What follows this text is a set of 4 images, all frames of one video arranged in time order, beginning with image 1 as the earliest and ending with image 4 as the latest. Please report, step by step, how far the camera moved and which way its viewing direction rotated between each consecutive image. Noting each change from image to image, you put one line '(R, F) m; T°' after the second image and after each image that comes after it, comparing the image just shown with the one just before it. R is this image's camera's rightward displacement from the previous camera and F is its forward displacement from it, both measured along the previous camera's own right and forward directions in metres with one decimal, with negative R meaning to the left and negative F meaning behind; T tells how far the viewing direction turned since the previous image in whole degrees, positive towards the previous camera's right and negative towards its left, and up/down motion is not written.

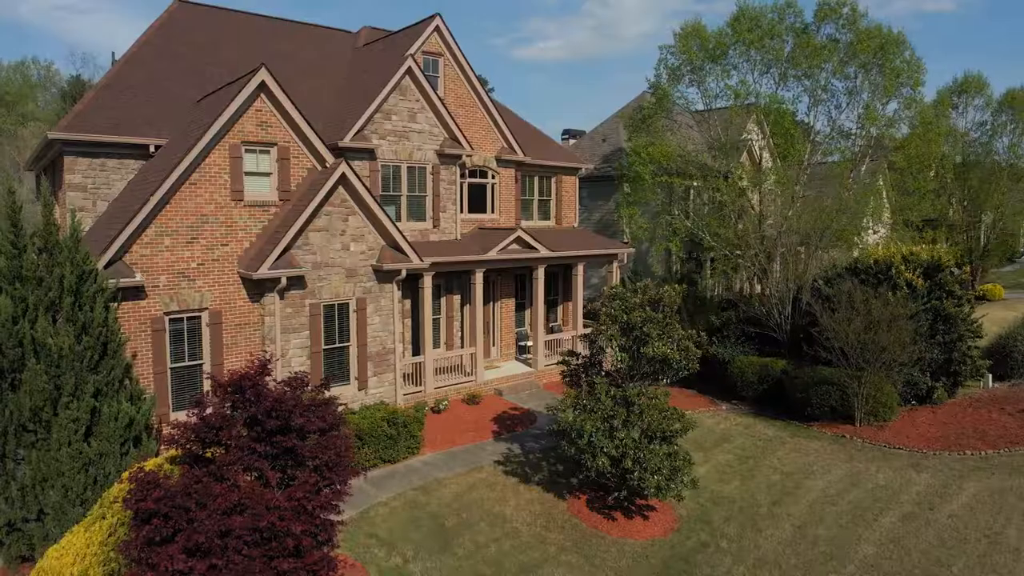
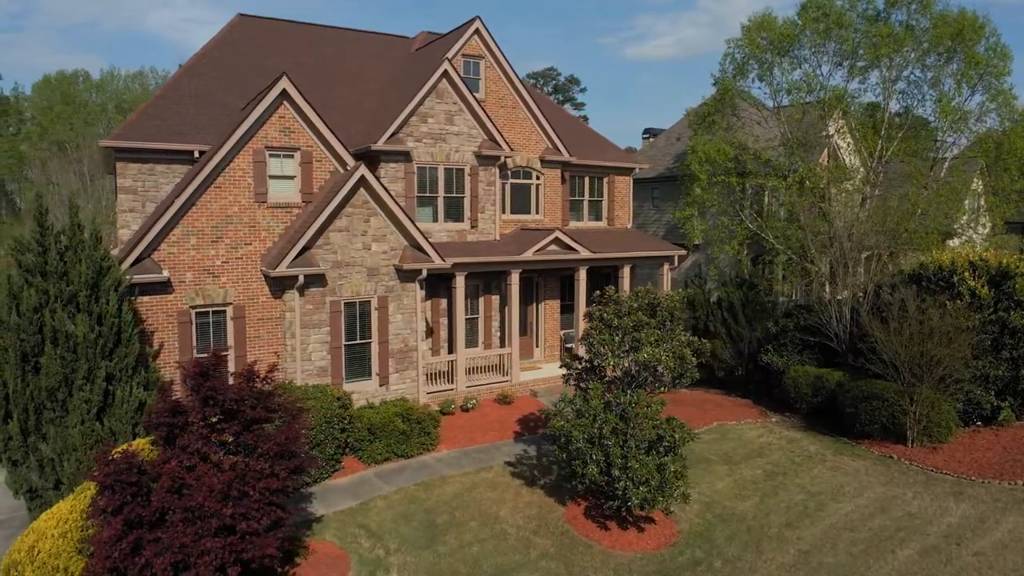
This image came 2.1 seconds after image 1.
(+2.2, +0.2) m; -9°
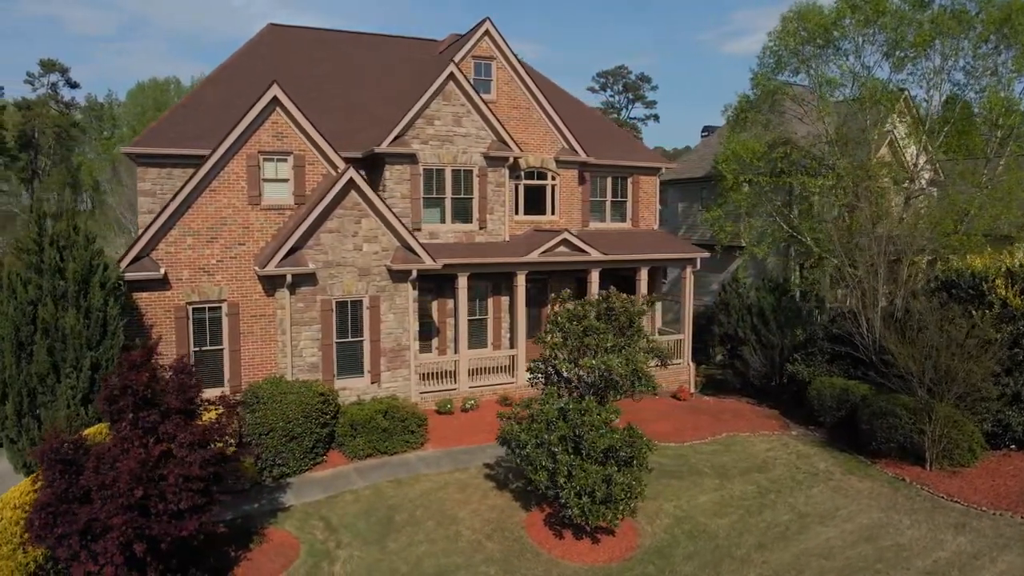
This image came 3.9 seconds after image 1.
(+2.6, +0.2) m; -8°
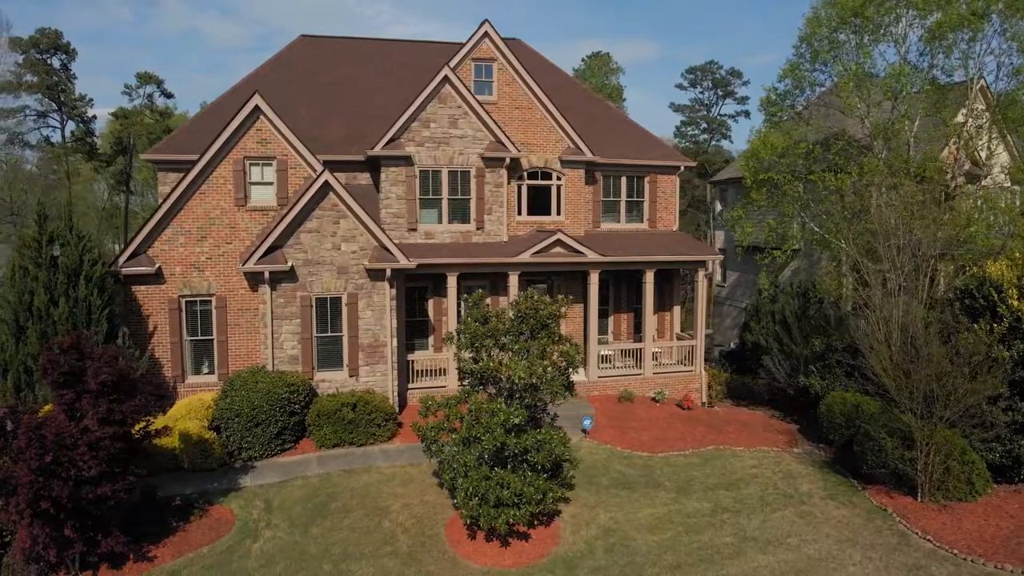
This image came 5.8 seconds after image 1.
(+3.9, +0.3) m; -11°
